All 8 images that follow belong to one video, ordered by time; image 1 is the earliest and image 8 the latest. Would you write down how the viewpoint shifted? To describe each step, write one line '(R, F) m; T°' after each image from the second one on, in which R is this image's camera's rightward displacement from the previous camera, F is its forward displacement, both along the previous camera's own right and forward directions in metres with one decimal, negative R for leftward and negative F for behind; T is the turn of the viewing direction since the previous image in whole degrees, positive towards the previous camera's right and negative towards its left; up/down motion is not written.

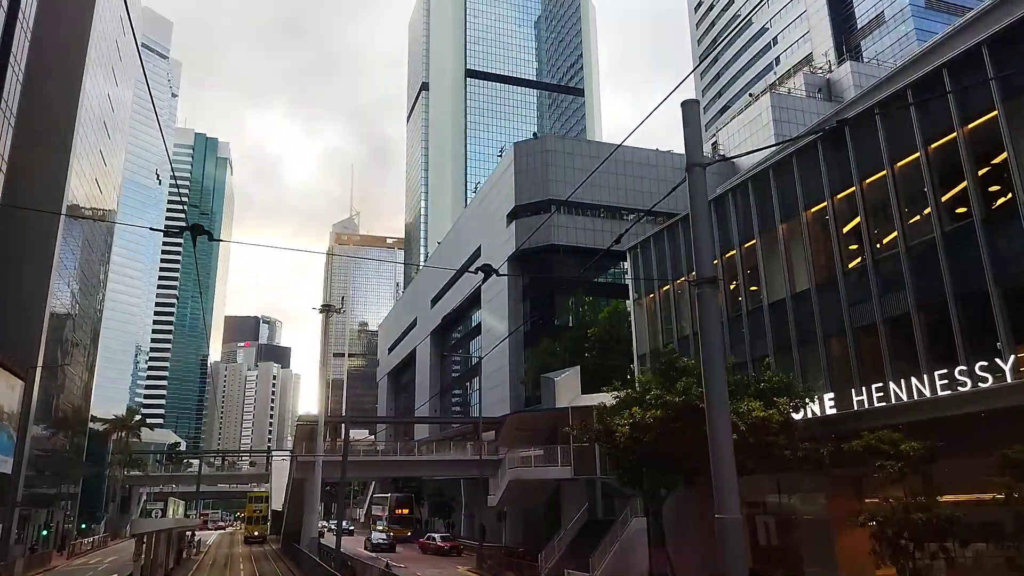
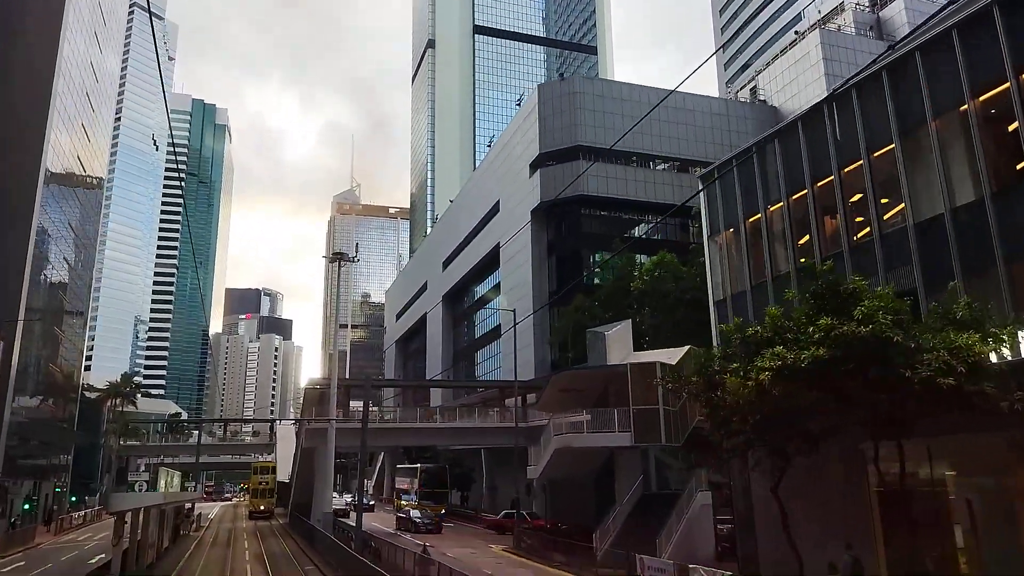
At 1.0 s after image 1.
(-2.0, +5.4) m; 0°
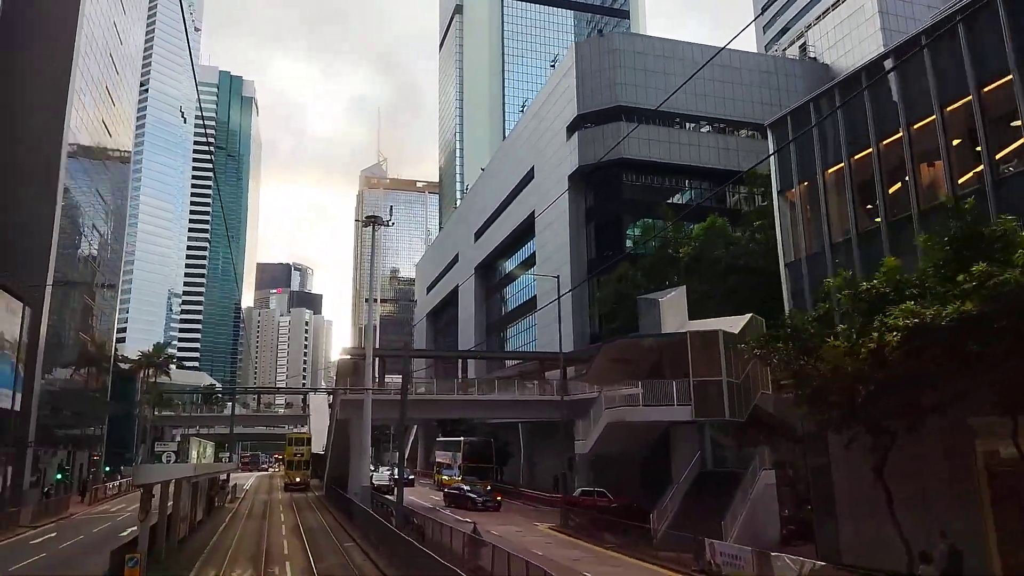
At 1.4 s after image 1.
(-0.9, +2.1) m; -2°
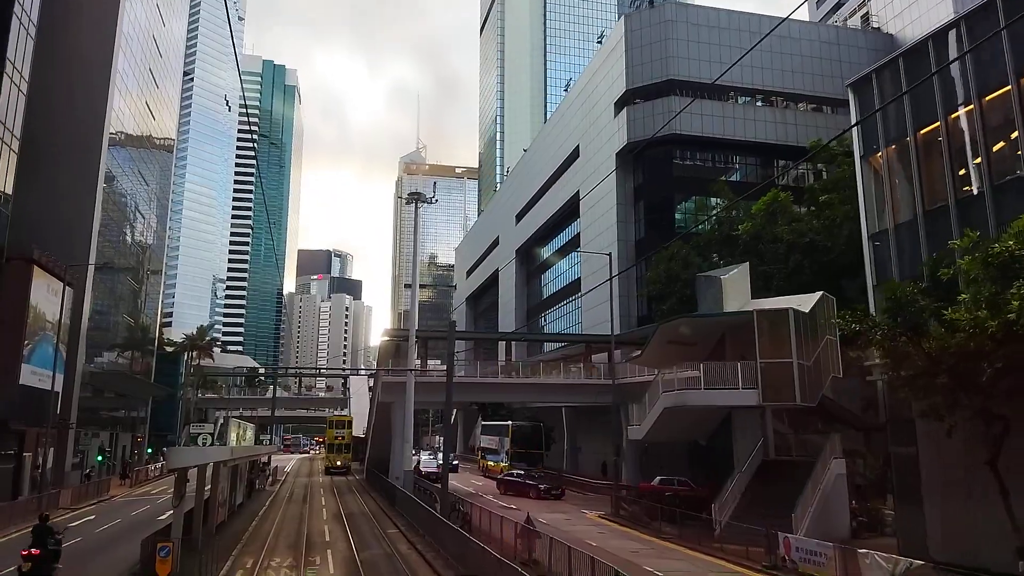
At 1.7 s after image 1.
(-0.5, +1.7) m; -3°
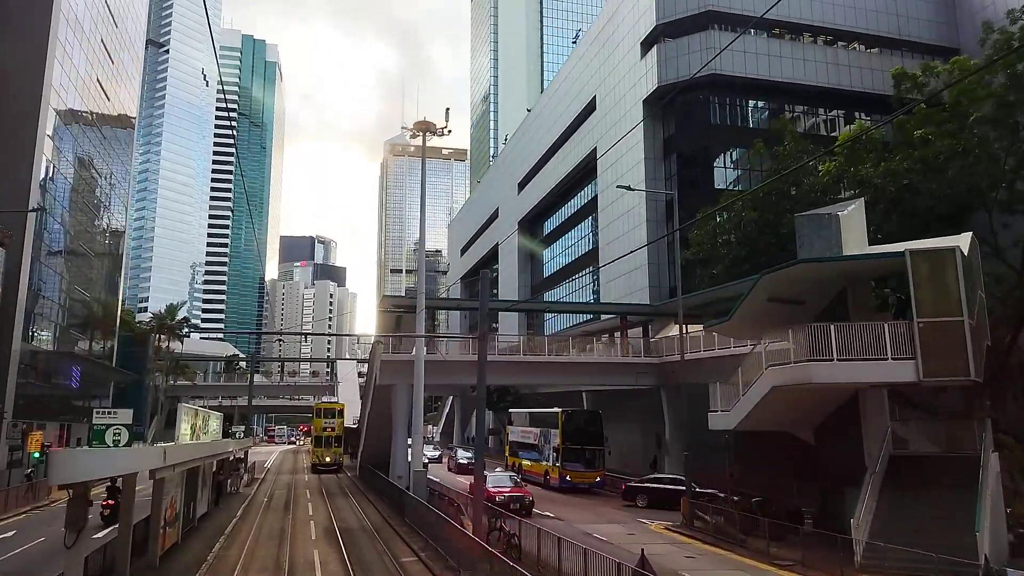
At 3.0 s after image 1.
(-1.9, +7.3) m; +1°
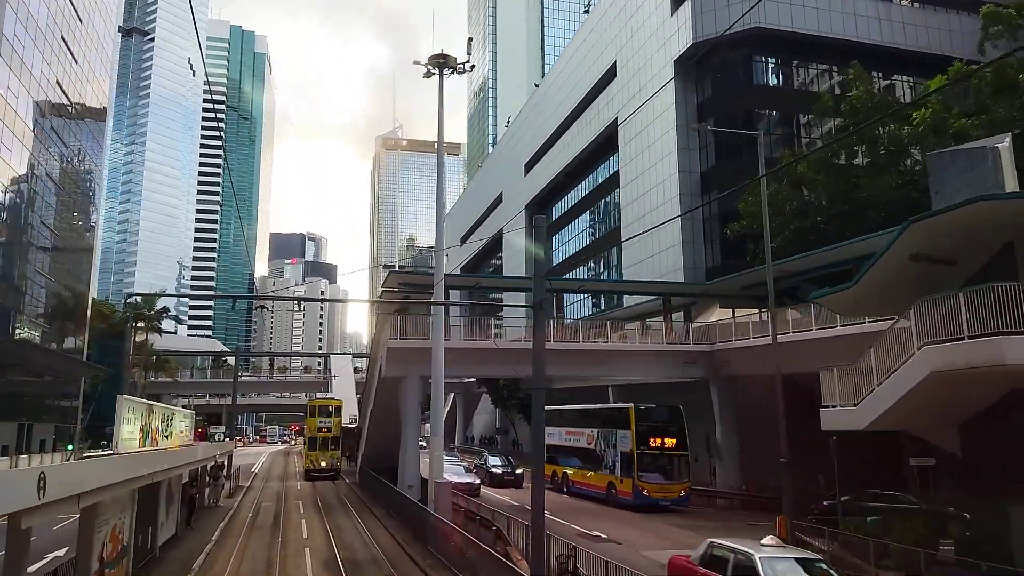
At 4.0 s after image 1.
(-1.5, +5.3) m; +1°
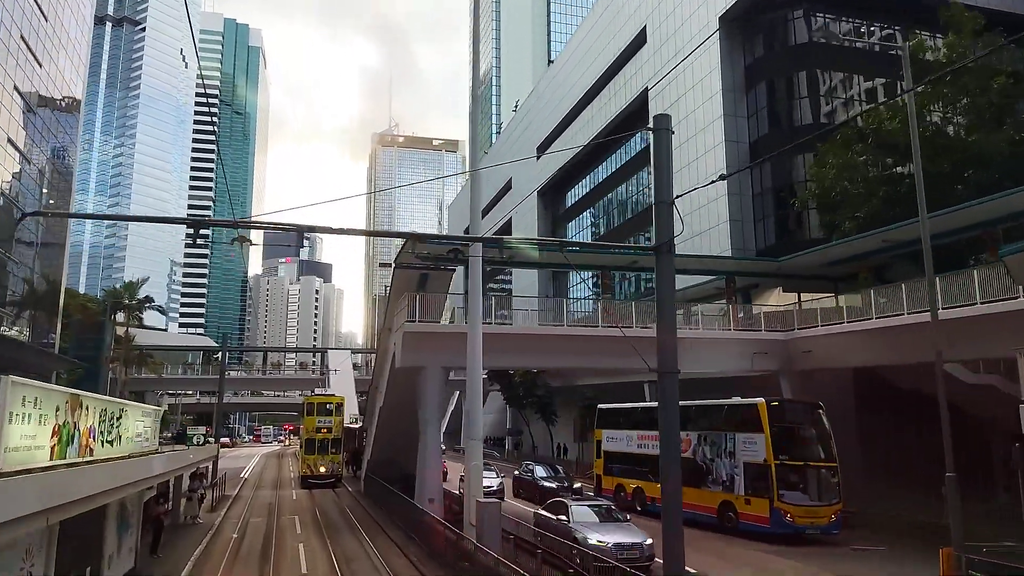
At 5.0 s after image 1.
(-1.5, +5.0) m; 0°
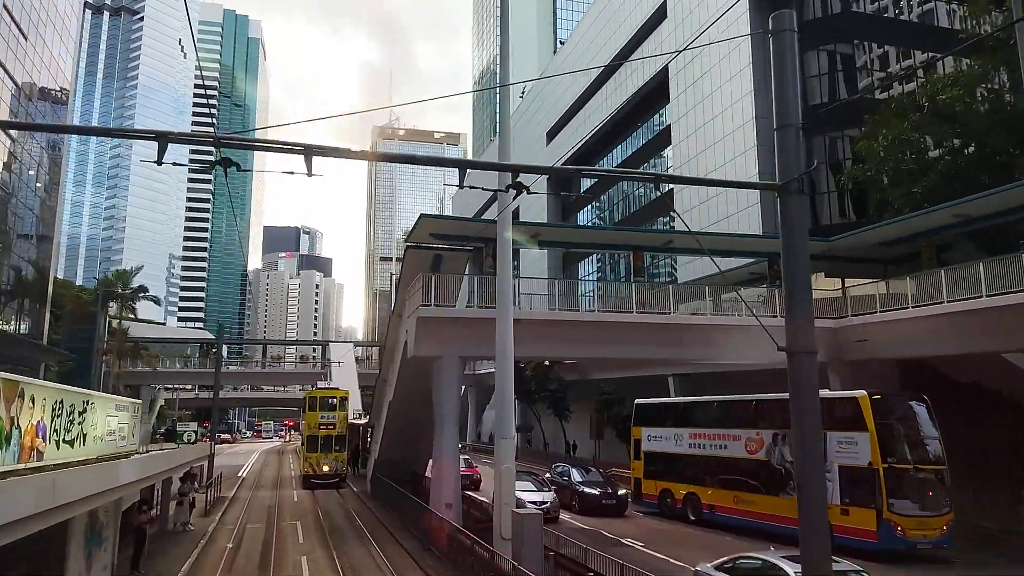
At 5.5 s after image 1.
(-0.8, +2.4) m; 0°
